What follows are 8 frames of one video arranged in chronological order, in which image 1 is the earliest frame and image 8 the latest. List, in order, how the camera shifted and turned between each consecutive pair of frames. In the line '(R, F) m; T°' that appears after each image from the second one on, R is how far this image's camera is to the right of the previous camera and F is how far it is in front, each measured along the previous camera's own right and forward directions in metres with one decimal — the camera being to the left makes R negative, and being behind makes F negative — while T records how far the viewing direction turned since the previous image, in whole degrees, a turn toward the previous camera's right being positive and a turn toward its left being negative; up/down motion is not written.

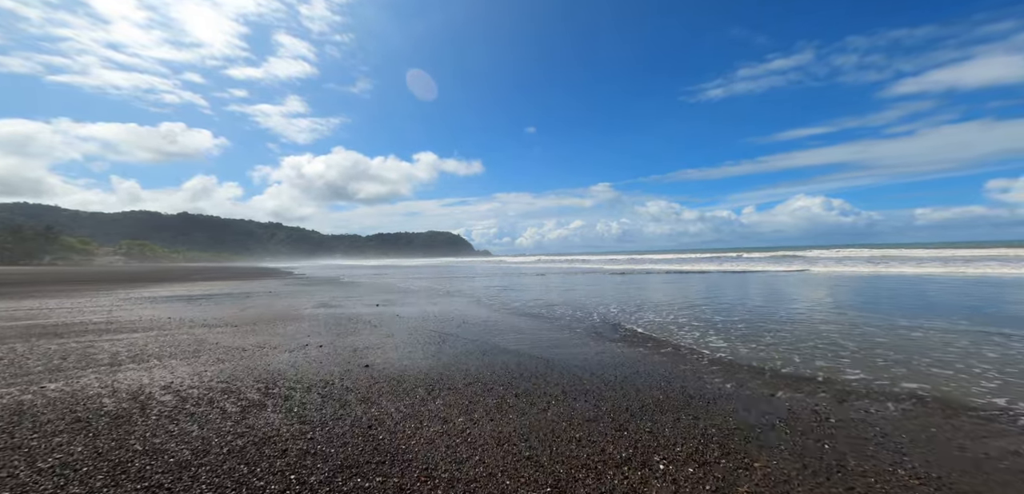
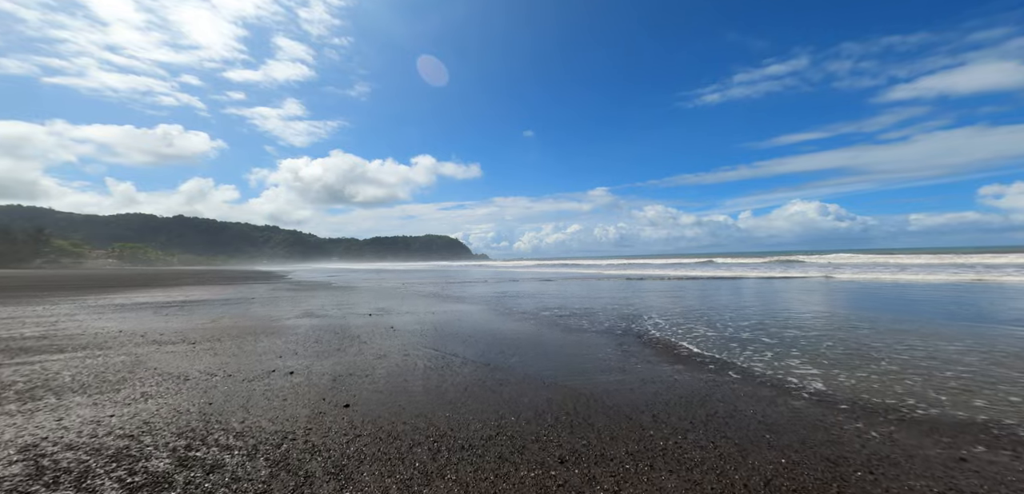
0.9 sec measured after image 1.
(-0.4, +1.7) m; 0°
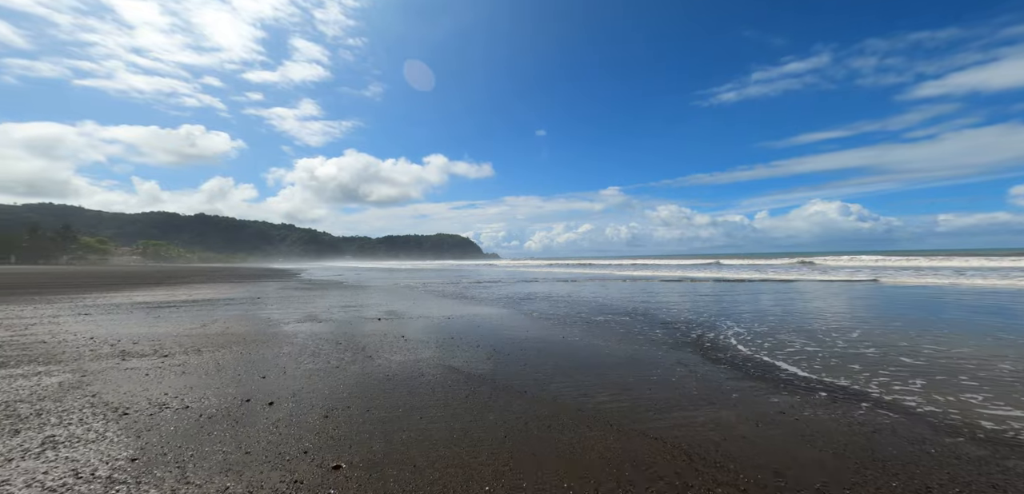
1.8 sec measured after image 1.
(-0.4, +1.5) m; -2°
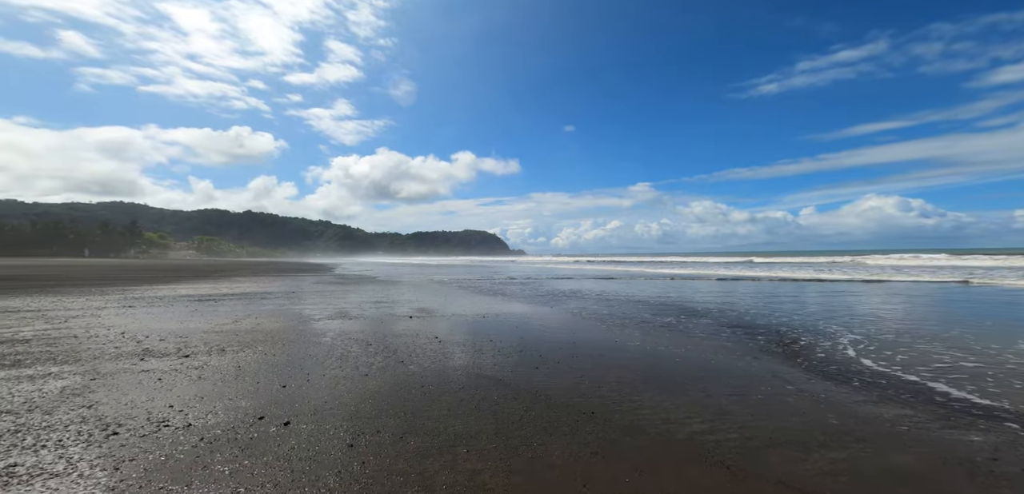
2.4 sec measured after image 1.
(-0.3, +0.9) m; -4°
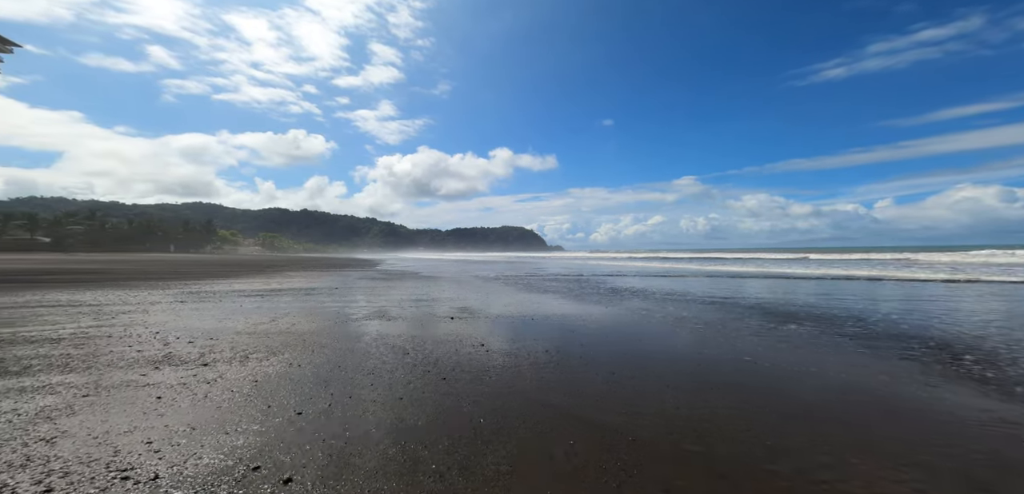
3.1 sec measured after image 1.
(-0.3, +1.1) m; -5°
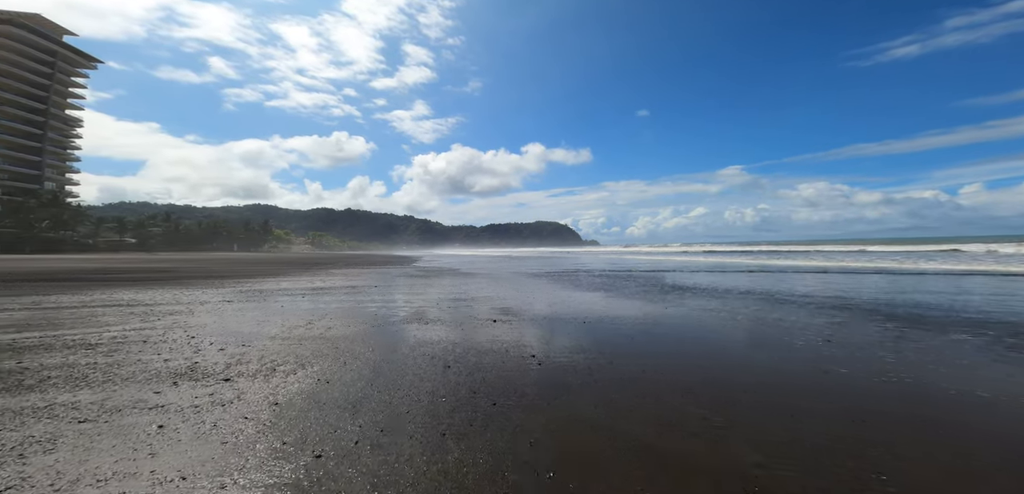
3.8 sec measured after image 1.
(-0.3, +0.9) m; -5°
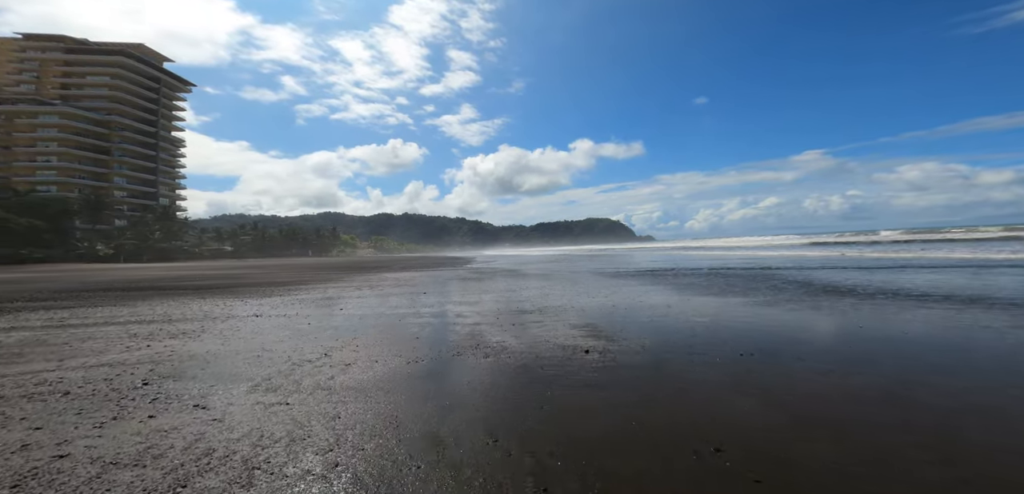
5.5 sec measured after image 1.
(-0.8, +3.4) m; -7°
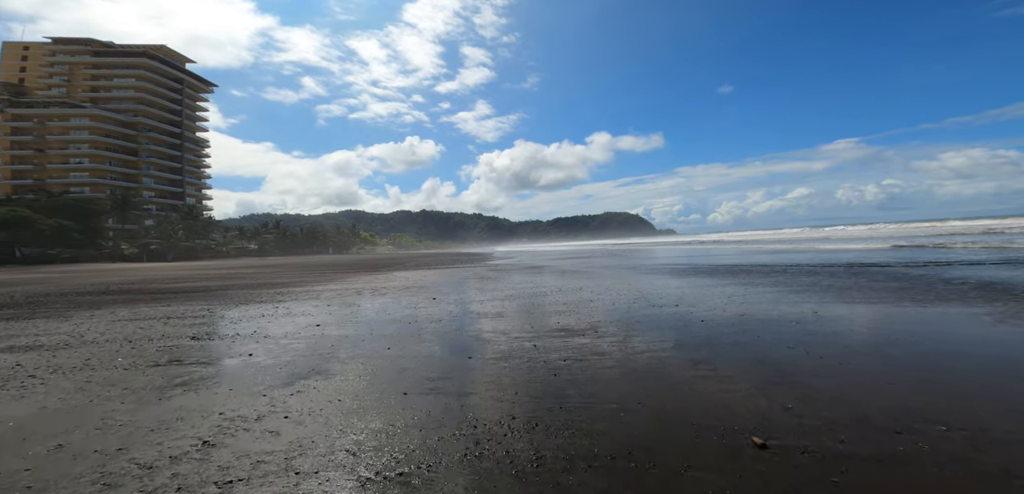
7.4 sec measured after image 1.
(-0.5, +4.1) m; -2°
